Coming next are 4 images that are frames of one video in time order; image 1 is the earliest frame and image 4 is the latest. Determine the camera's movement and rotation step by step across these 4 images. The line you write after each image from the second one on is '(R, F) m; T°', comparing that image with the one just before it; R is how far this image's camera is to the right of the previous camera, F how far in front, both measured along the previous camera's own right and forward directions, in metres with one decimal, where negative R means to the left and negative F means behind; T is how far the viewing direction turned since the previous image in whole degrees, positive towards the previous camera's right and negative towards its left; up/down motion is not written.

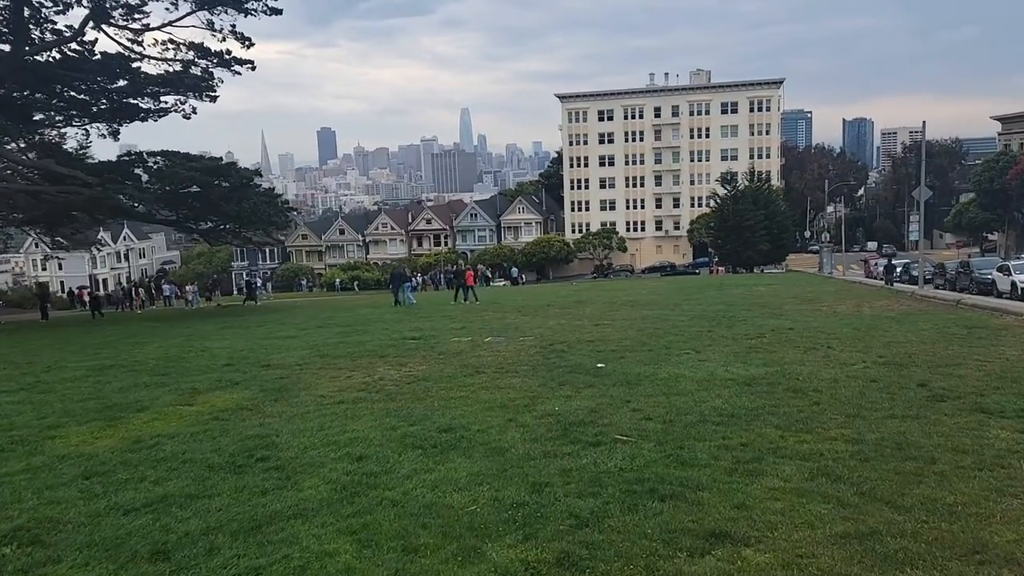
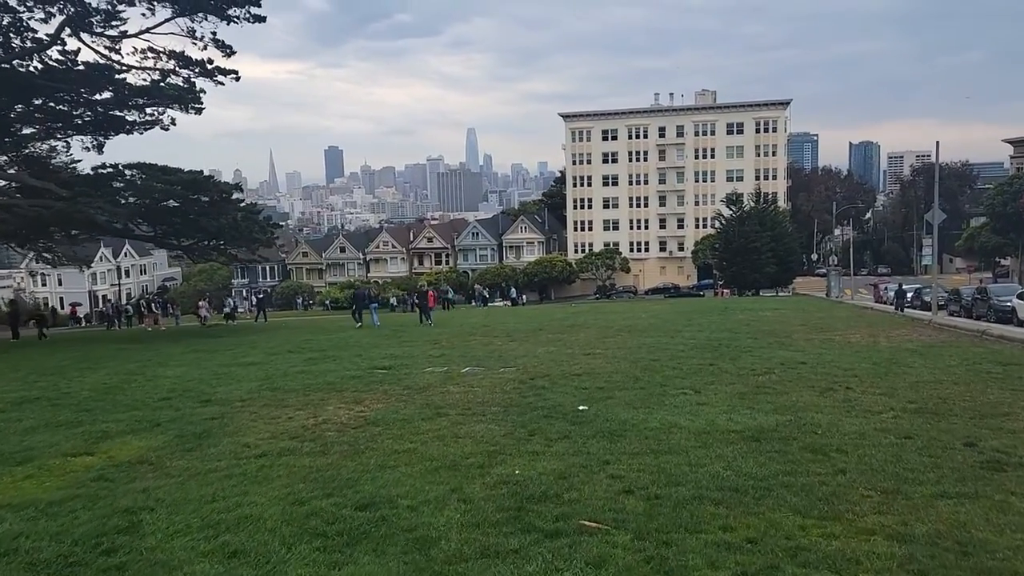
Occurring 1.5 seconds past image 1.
(+0.4, +1.7) m; 0°
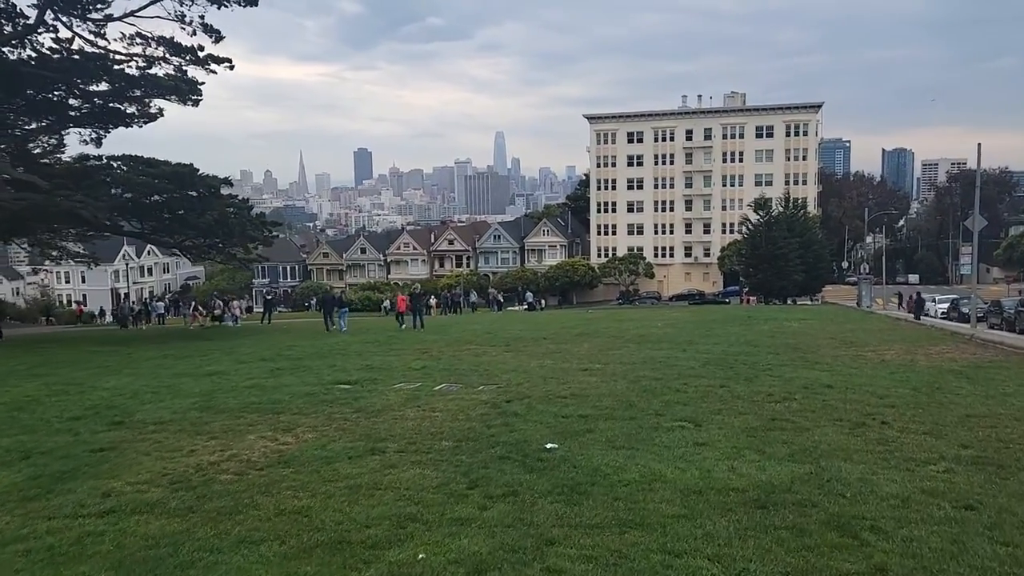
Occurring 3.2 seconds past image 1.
(+0.7, +2.0) m; -2°
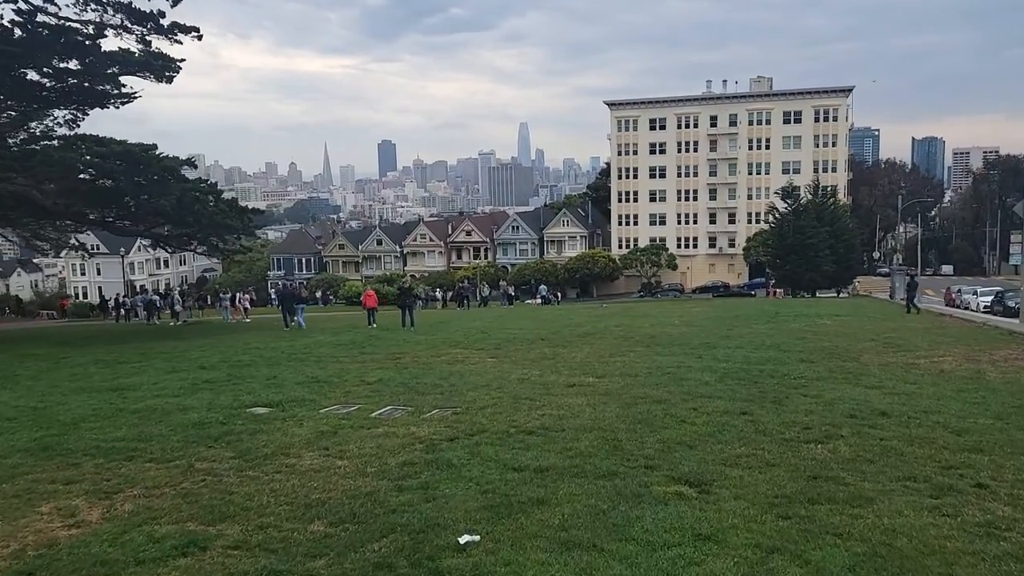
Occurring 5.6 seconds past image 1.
(+0.8, +3.1) m; -2°
